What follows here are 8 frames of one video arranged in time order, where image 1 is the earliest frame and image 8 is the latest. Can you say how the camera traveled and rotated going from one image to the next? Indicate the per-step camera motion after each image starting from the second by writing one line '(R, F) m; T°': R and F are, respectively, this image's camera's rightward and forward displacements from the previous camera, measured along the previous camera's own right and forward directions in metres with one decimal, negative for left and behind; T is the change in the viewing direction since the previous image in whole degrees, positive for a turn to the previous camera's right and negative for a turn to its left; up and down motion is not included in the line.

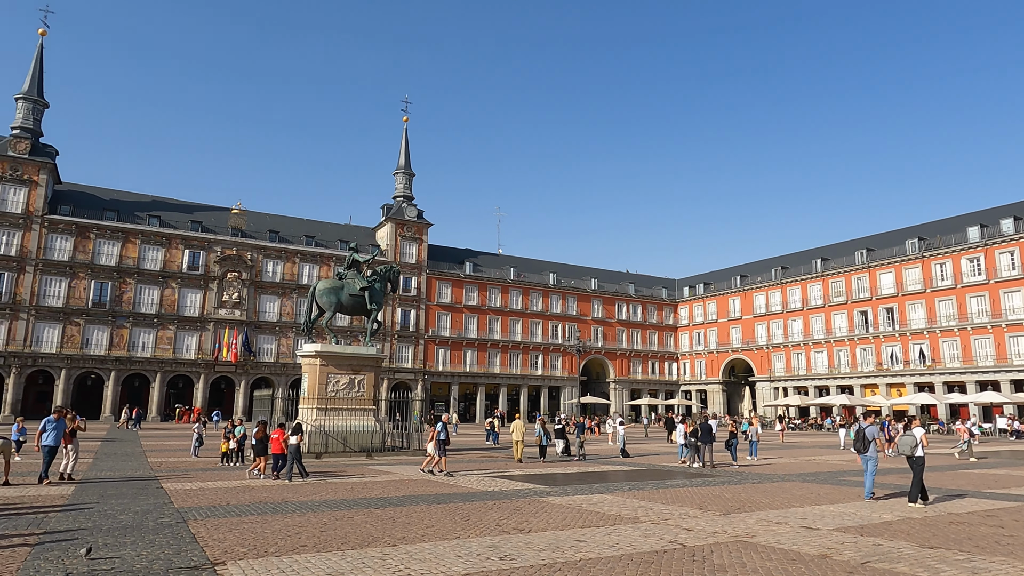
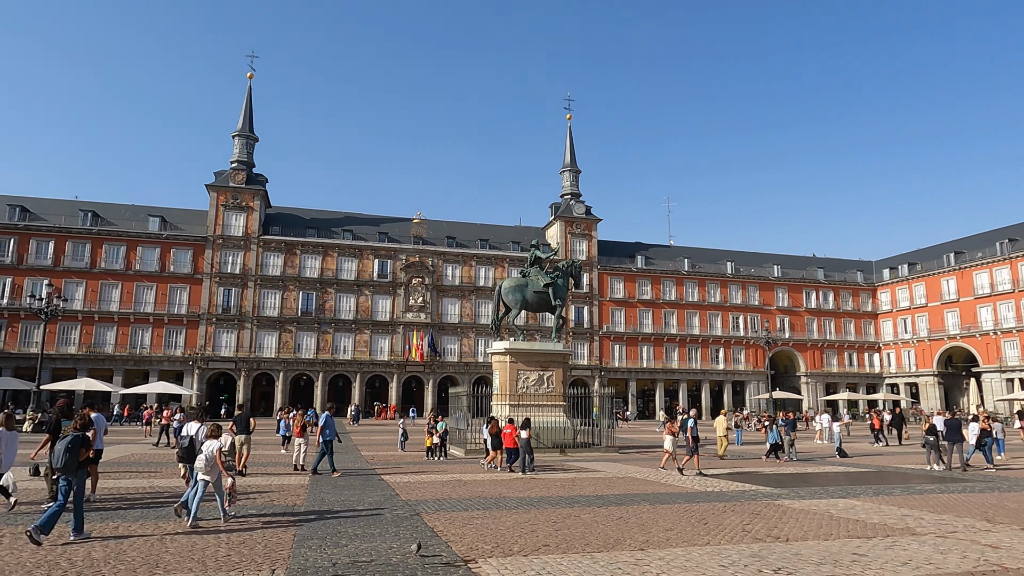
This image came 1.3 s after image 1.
(-0.6, +0.4) m; -14°
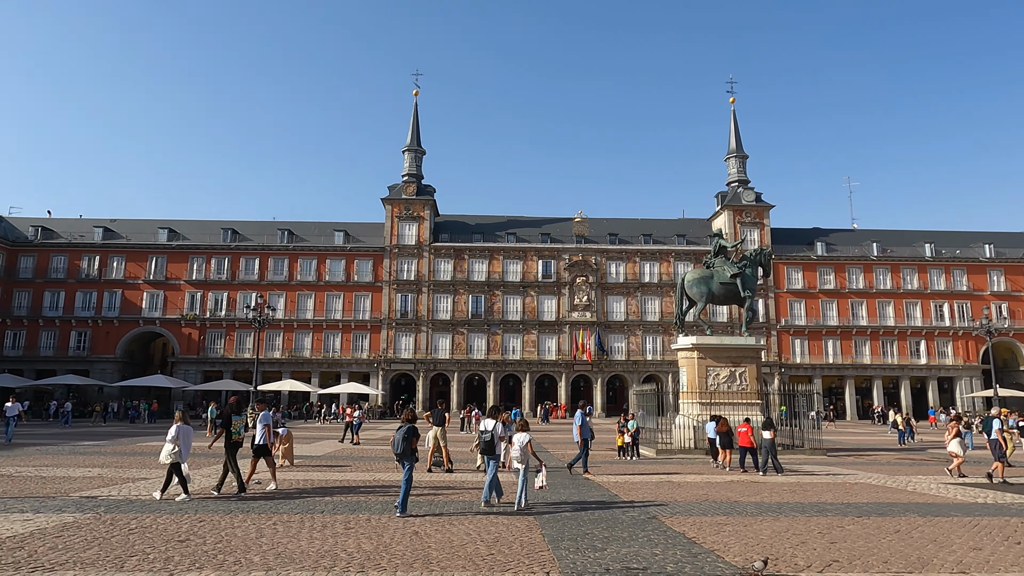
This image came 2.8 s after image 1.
(-0.8, +0.3) m; -13°
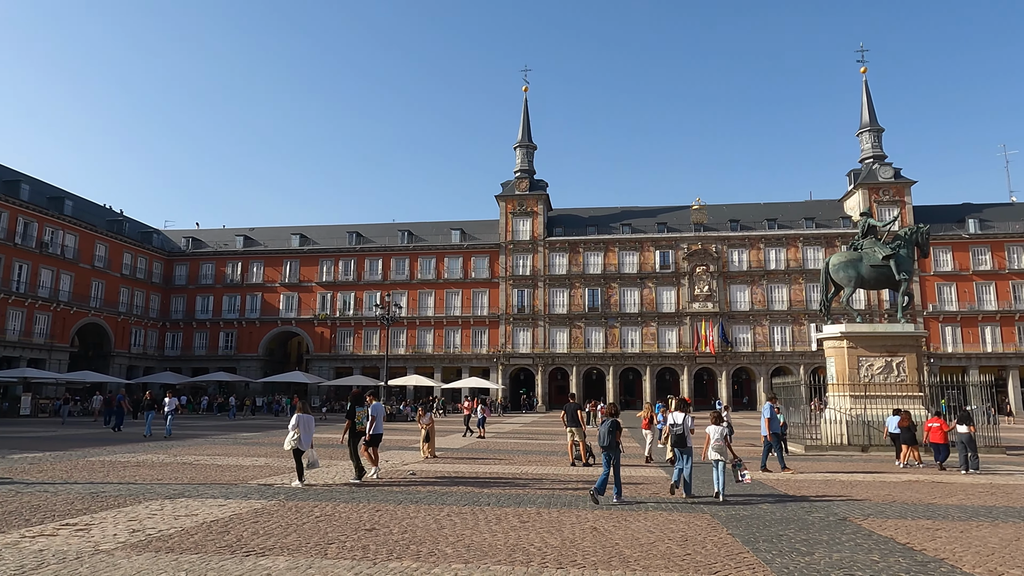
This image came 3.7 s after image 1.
(-0.5, +0.2) m; -9°
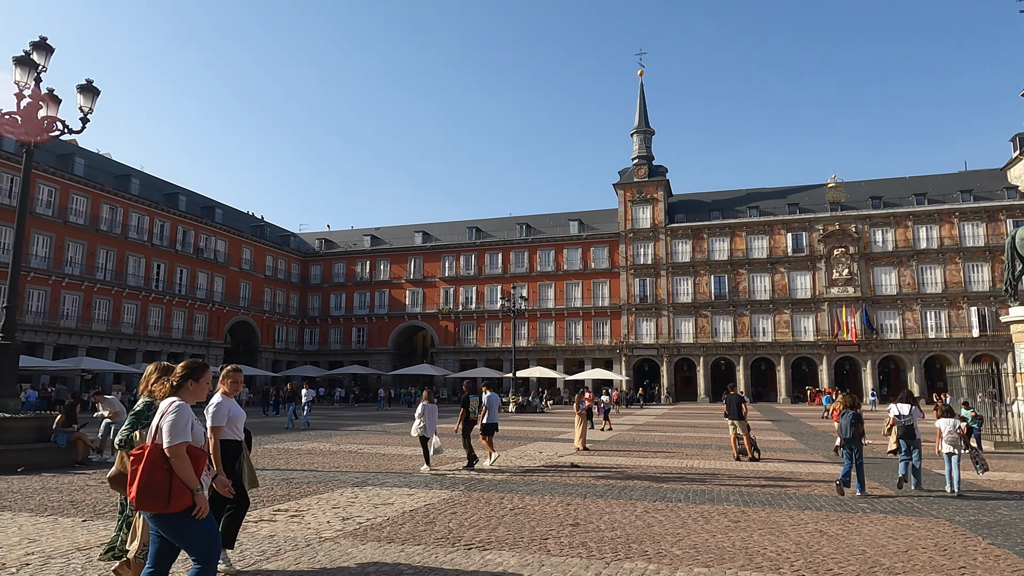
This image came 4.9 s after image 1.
(-0.7, +0.2) m; -10°
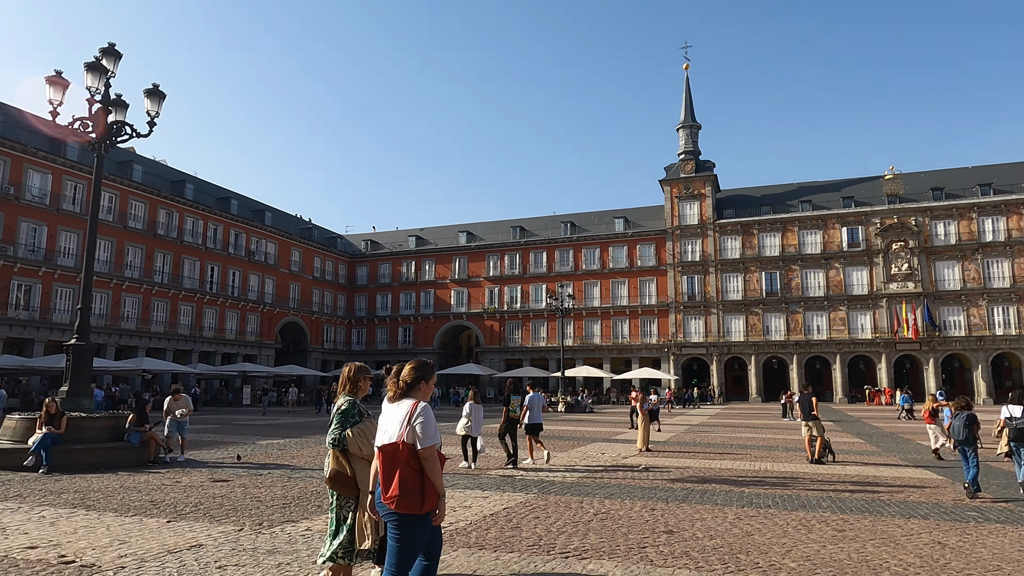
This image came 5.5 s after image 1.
(-0.3, +0.2) m; -4°
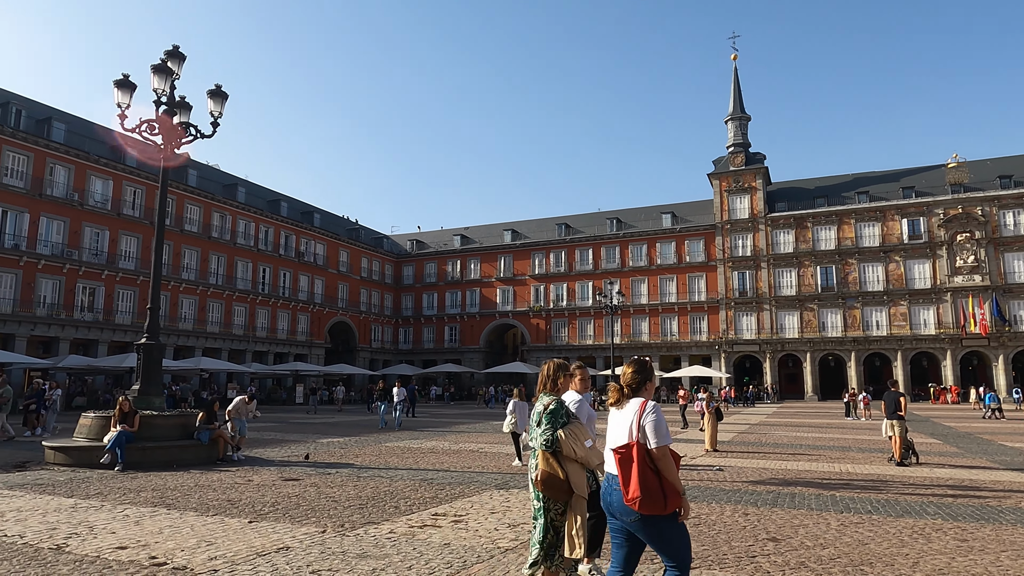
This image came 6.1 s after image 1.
(-0.3, +0.2) m; -4°
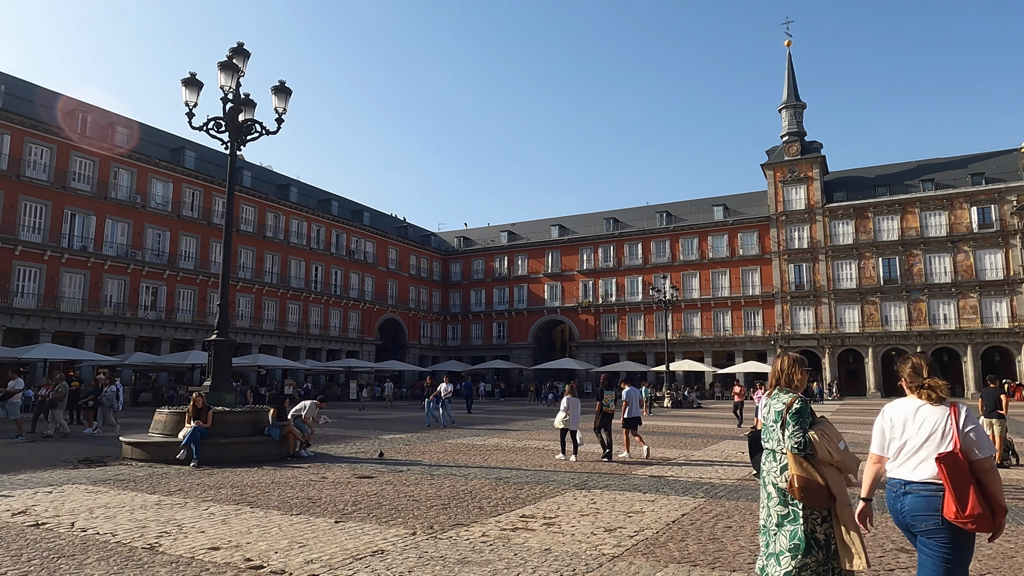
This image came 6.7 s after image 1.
(-0.4, +0.3) m; -4°
